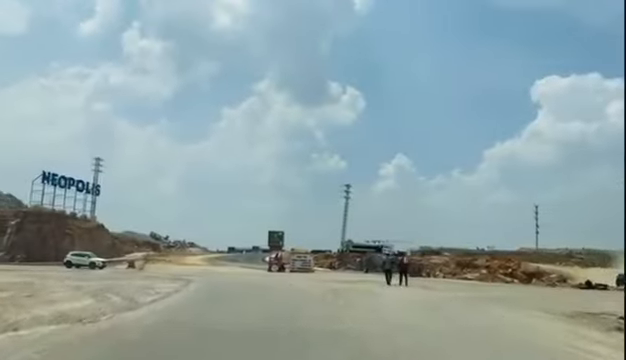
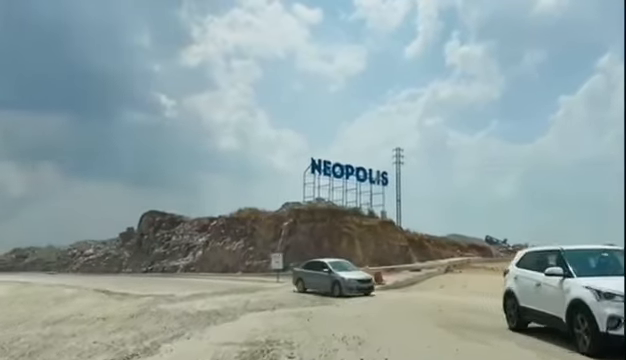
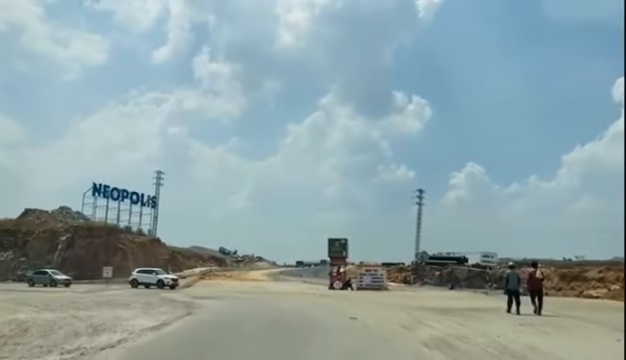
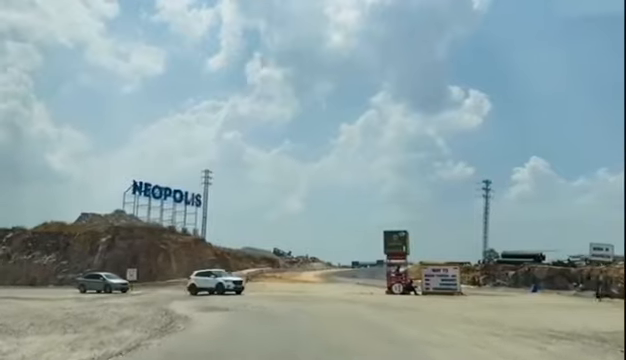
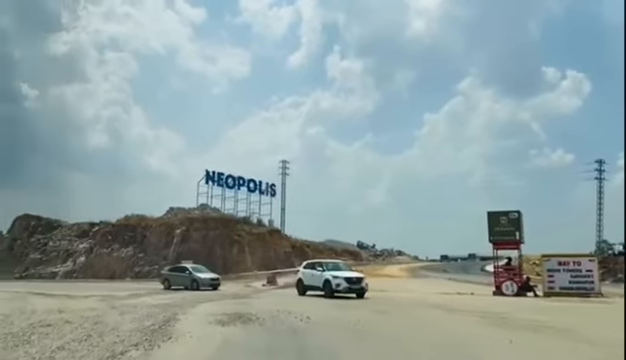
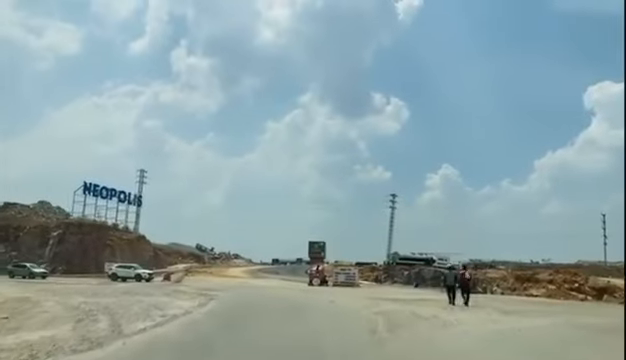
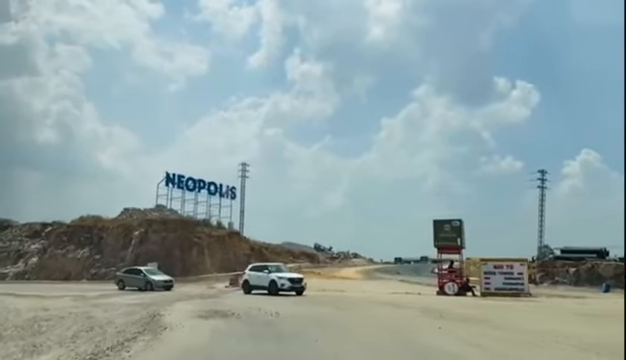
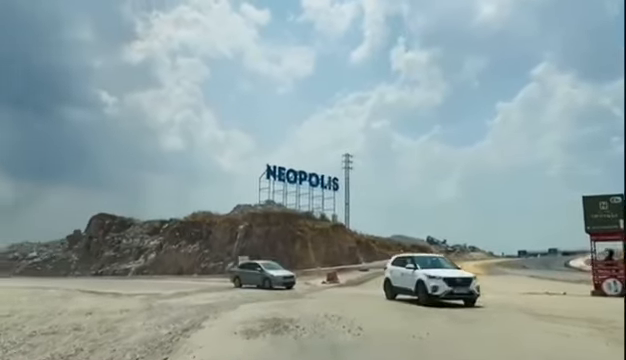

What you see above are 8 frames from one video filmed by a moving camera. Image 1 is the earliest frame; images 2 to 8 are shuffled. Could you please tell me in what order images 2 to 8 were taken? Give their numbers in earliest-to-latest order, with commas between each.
6, 3, 4, 7, 5, 8, 2
